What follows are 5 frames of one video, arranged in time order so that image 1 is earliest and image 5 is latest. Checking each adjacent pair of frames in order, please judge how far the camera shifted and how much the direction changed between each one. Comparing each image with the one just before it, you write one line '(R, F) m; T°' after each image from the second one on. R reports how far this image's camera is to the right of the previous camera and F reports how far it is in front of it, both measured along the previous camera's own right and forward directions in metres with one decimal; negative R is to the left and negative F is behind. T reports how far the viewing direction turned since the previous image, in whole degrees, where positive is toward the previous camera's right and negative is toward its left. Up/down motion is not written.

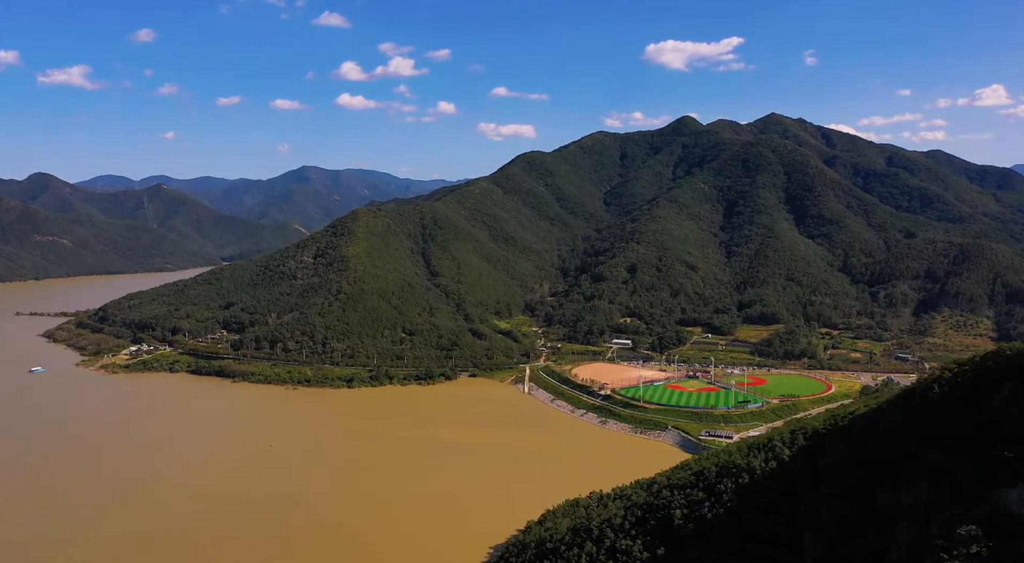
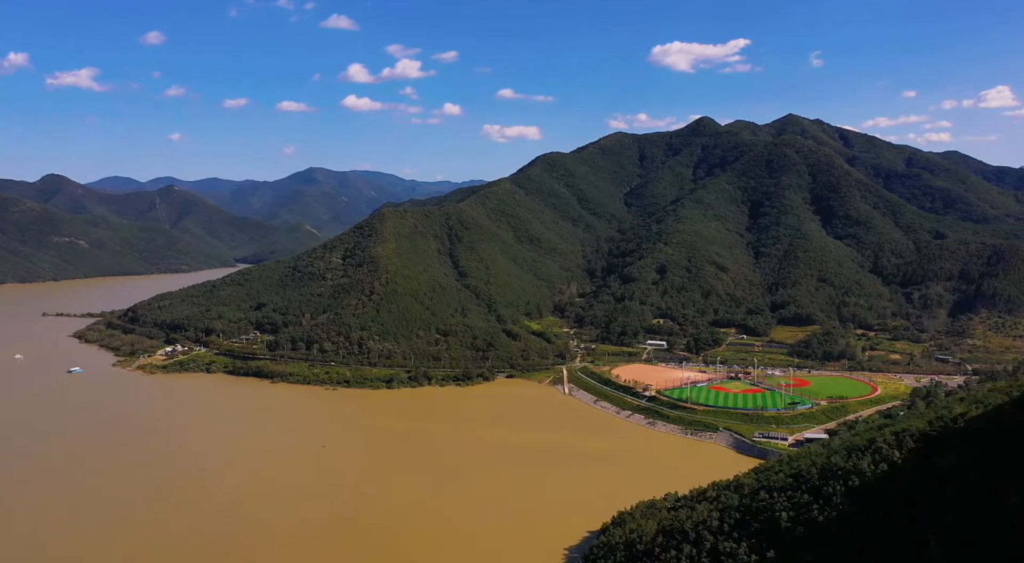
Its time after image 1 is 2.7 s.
(-2.9, +0.3) m; 0°
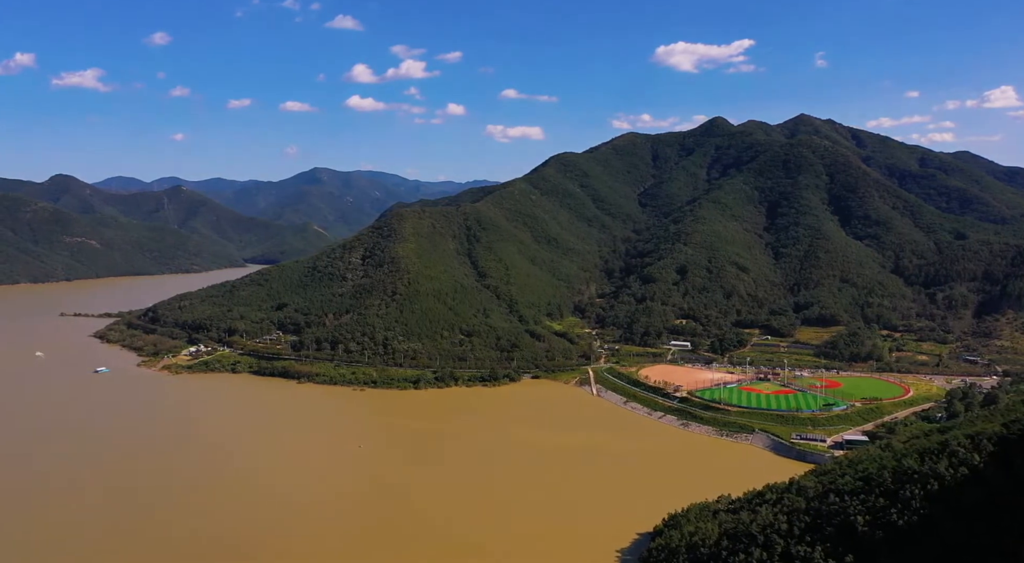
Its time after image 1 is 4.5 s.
(-2.0, +0.2) m; 0°
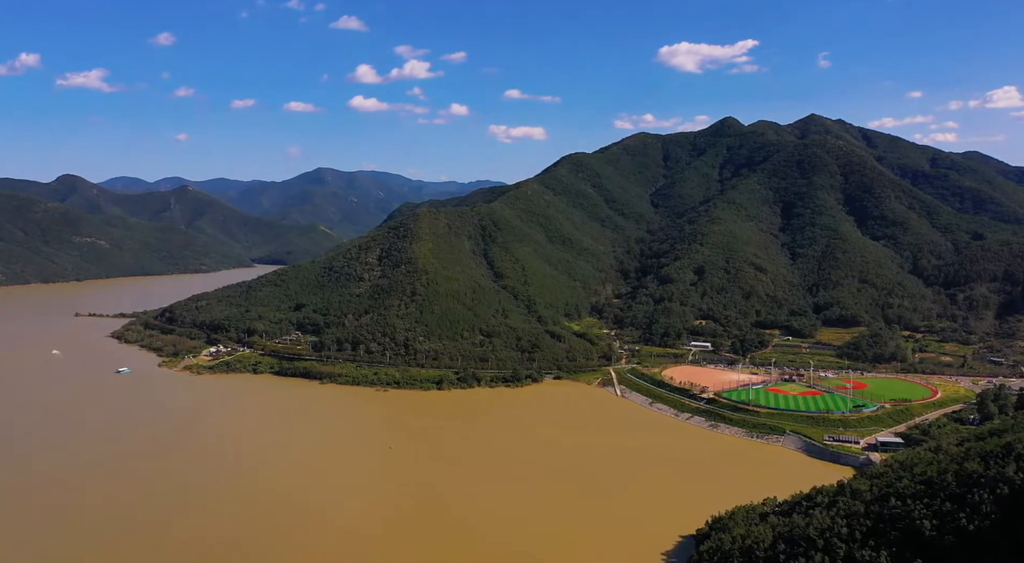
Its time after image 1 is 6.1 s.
(-1.7, +0.2) m; 0°
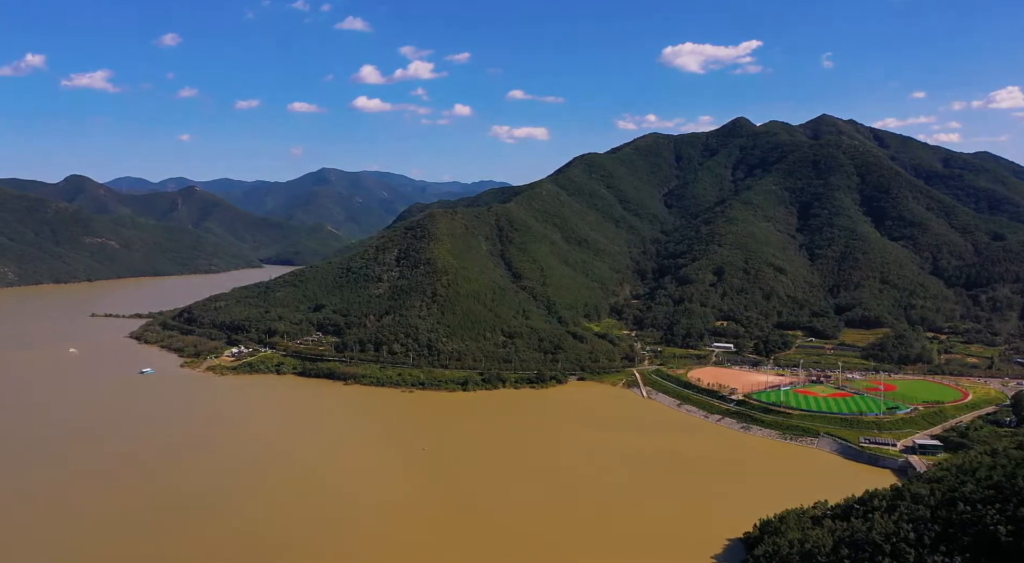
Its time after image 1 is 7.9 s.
(-1.8, +0.3) m; 0°
